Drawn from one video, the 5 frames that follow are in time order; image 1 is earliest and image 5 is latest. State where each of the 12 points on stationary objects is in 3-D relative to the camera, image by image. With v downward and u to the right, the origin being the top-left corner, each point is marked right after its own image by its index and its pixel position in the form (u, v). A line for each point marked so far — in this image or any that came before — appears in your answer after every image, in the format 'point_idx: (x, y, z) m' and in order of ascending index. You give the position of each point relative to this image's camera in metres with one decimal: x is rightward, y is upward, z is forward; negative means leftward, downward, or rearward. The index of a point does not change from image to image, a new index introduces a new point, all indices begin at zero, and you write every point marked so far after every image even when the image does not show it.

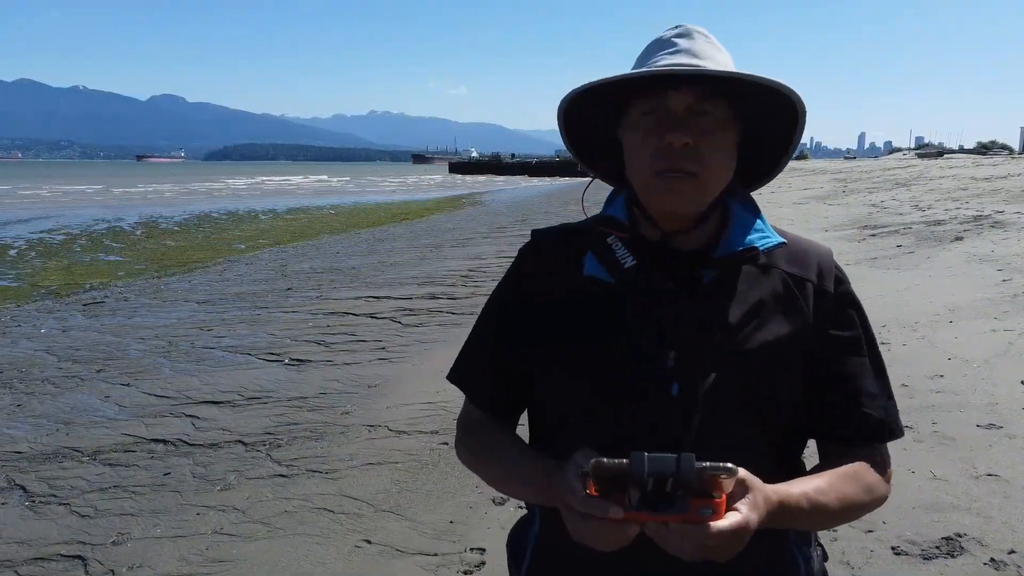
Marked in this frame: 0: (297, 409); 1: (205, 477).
0: (-1.2, -0.7, +5.7) m
1: (-1.4, -0.8, +4.4) m
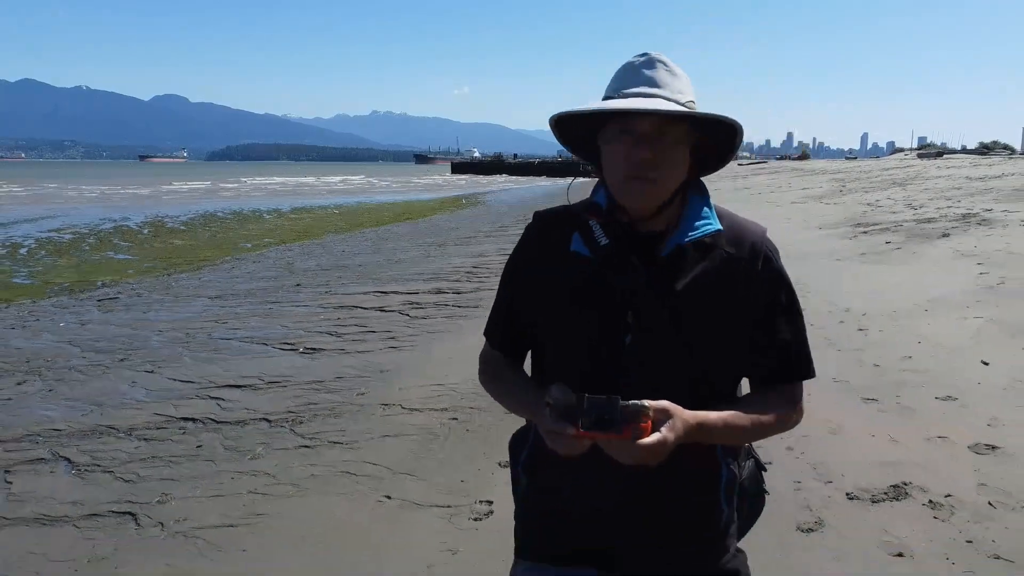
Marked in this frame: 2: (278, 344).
0: (-1.2, -0.6, +6.1) m
1: (-1.4, -0.8, +4.8) m
2: (-2.0, -0.5, +8.4) m
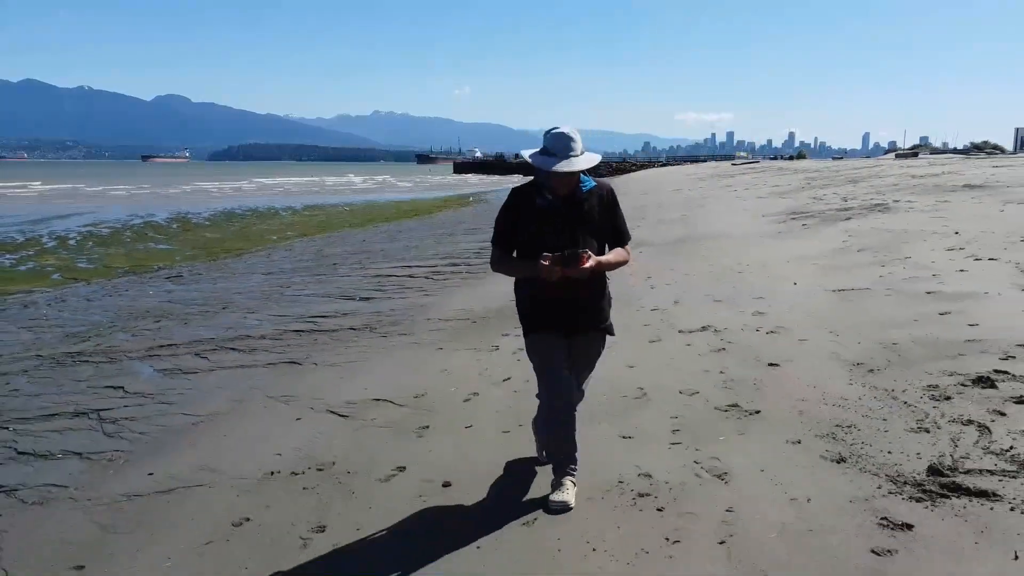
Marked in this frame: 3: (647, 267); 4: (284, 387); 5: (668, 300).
0: (-1.2, -0.3, +9.0) m
1: (-1.4, -0.4, +7.8) m
2: (-2.0, -0.1, +11.4) m
3: (+1.4, +0.2, +10.5) m
4: (-1.4, -0.6, +5.9) m
5: (+1.2, -0.1, +7.5) m
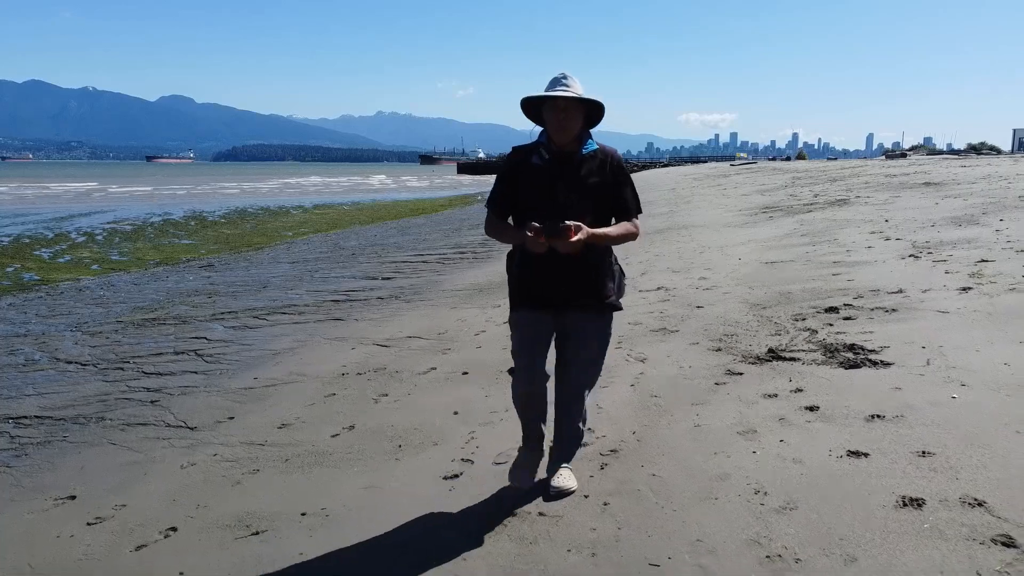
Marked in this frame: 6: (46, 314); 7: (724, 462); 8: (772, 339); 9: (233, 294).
0: (-1.3, 0.0, +10.8) m
1: (-1.4, -0.2, +9.6) m
2: (-2.0, +0.1, +13.2) m
3: (+1.4, +0.5, +12.3) m
4: (-1.4, -0.4, +7.7) m
5: (+1.2, +0.2, +9.3) m
6: (-5.9, -0.3, +12.3) m
7: (+0.7, -0.6, +3.1) m
8: (+1.3, -0.3, +5.0) m
9: (-3.6, -0.1, +12.4) m
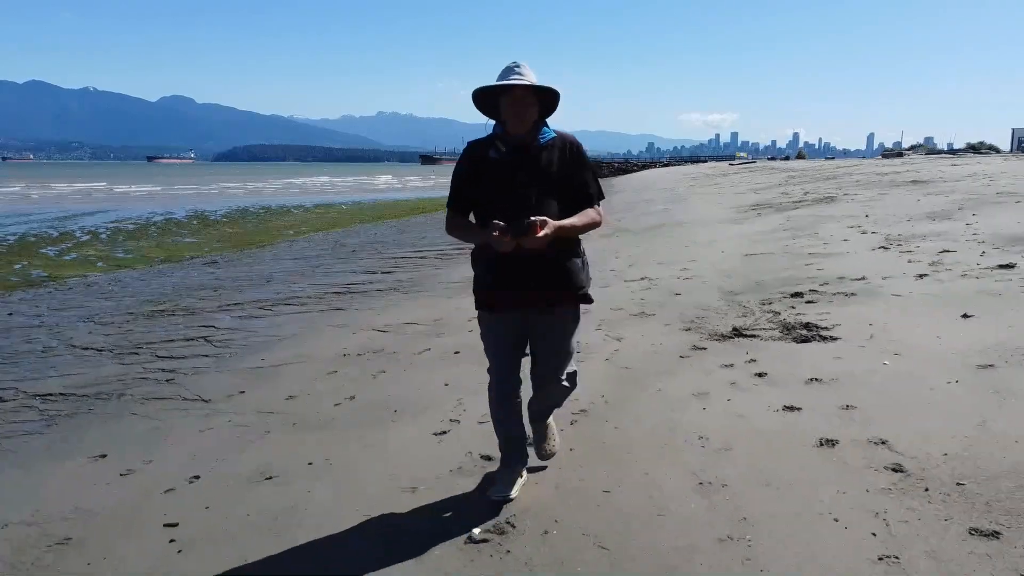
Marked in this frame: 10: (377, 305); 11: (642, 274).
0: (-1.3, +0.1, +11.3) m
1: (-1.5, -0.1, +10.0) m
2: (-2.1, +0.2, +13.7) m
3: (+1.4, +0.6, +12.7) m
4: (-1.5, -0.3, +8.2) m
5: (+1.1, +0.2, +9.8) m
6: (-6.0, -0.2, +12.7) m
7: (+0.6, -0.5, +3.6) m
8: (+1.3, -0.2, +5.5) m
9: (-3.7, 0.0, +12.9) m
10: (-1.3, -0.2, +8.9) m
11: (+1.2, +0.1, +8.6) m
